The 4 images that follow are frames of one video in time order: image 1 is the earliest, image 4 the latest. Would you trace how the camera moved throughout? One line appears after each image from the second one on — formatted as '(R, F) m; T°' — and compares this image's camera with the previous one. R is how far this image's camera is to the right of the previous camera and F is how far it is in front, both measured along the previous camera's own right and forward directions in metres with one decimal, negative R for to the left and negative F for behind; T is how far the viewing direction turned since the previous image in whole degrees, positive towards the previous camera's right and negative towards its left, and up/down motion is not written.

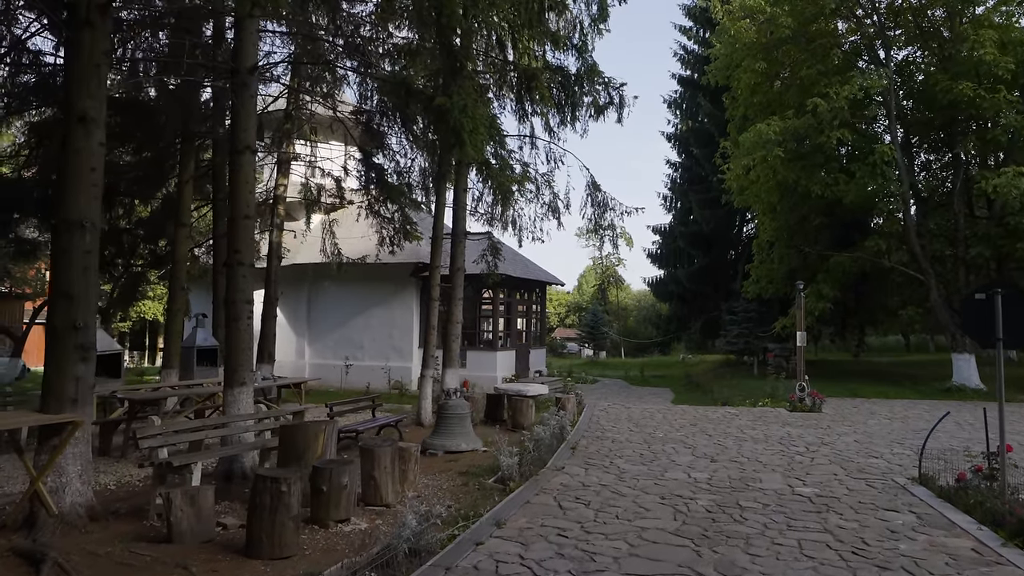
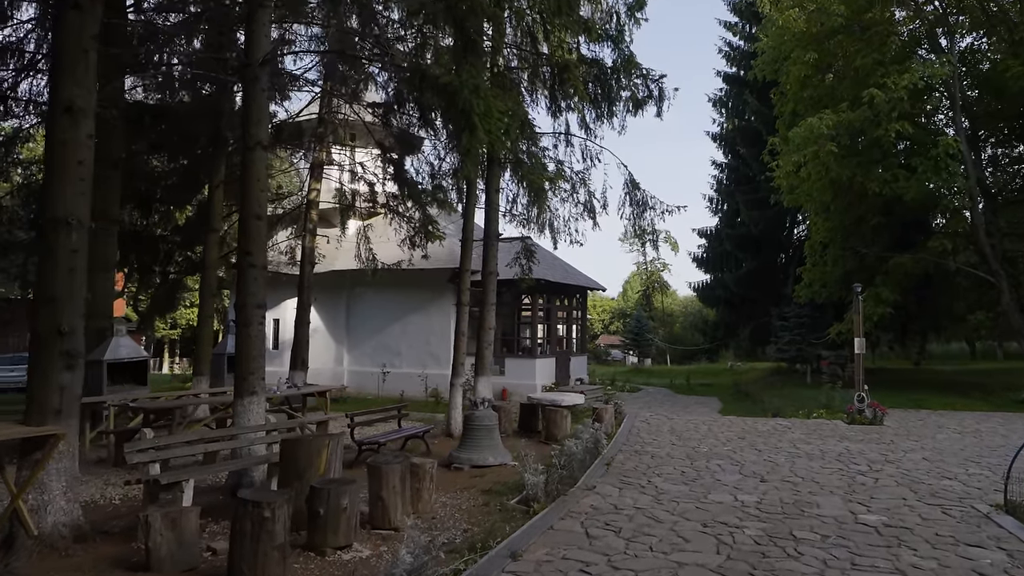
(+0.2, +0.6) m; -4°
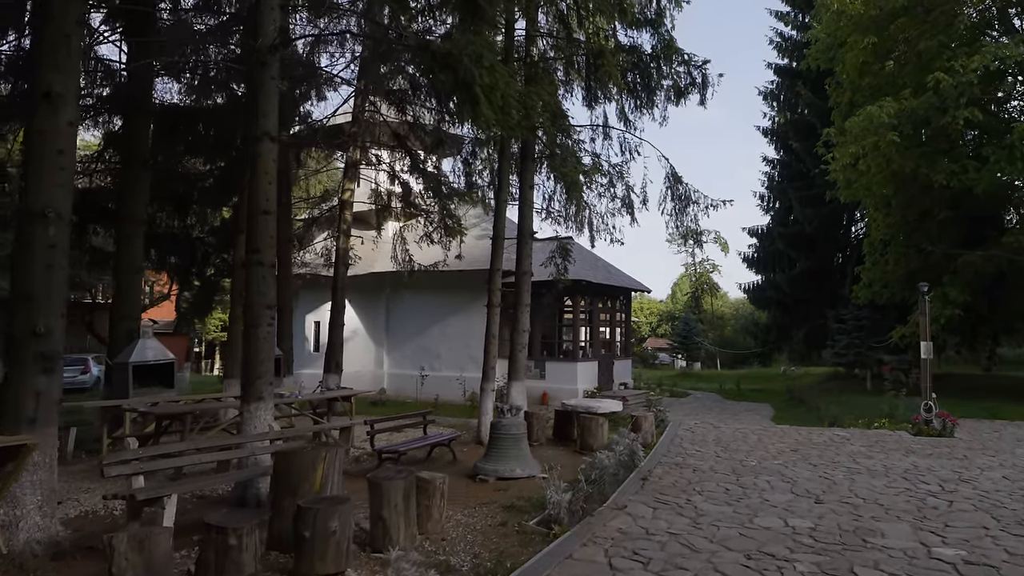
(+0.2, +0.6) m; -4°
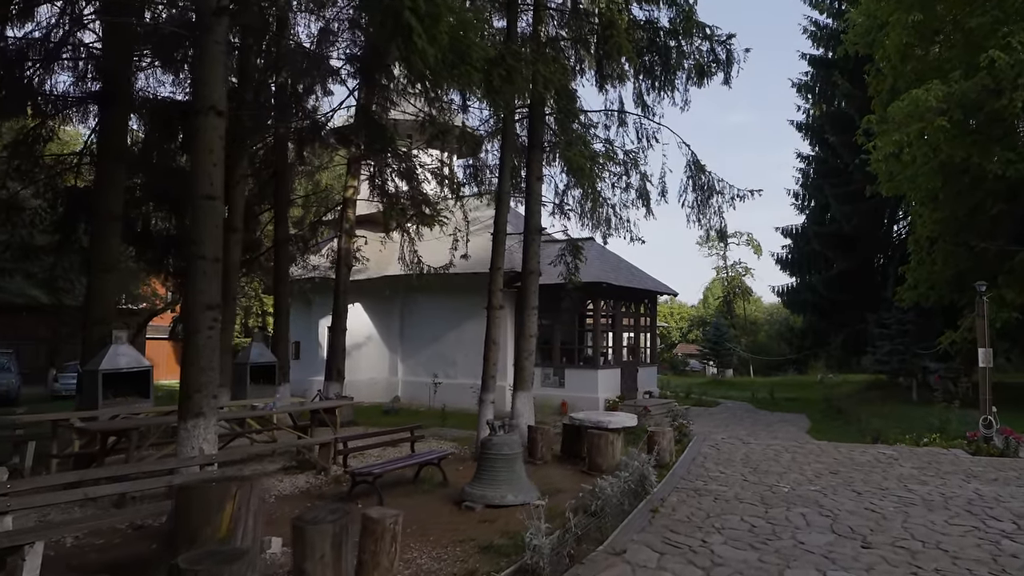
(+0.4, +1.0) m; -2°
